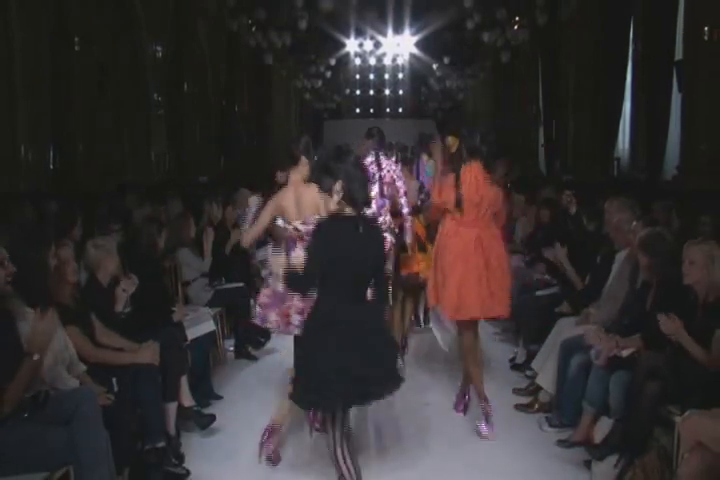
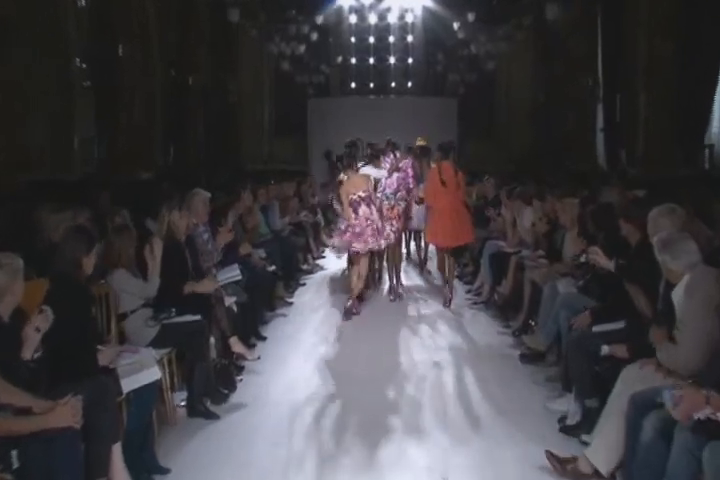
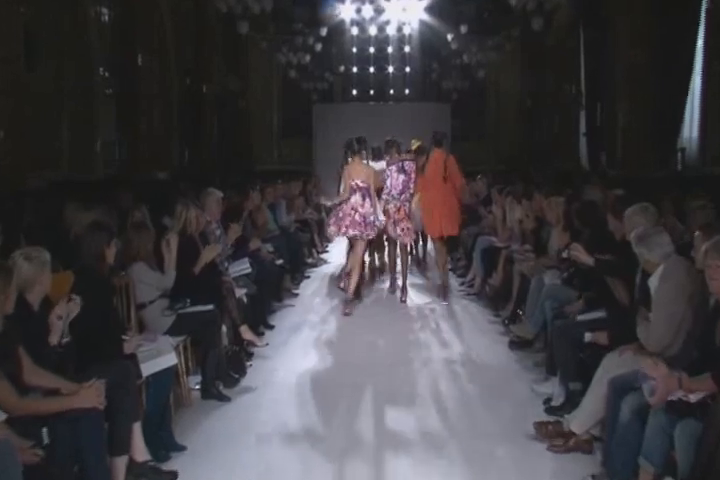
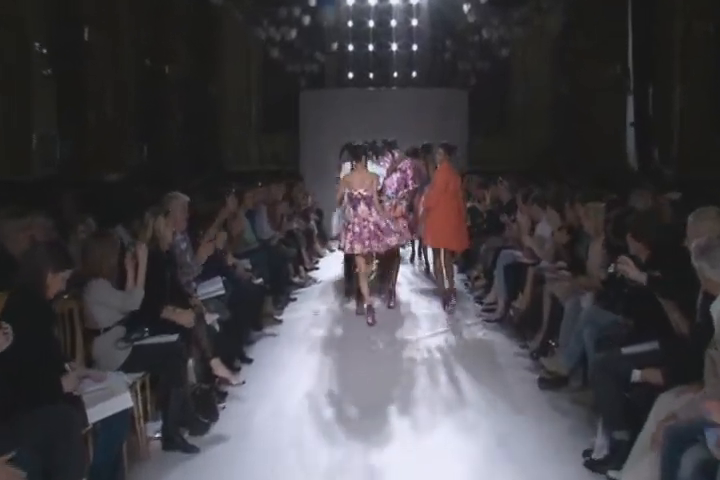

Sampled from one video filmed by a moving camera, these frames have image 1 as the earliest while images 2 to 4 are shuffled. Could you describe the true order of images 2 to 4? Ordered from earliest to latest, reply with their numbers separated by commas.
3, 2, 4
